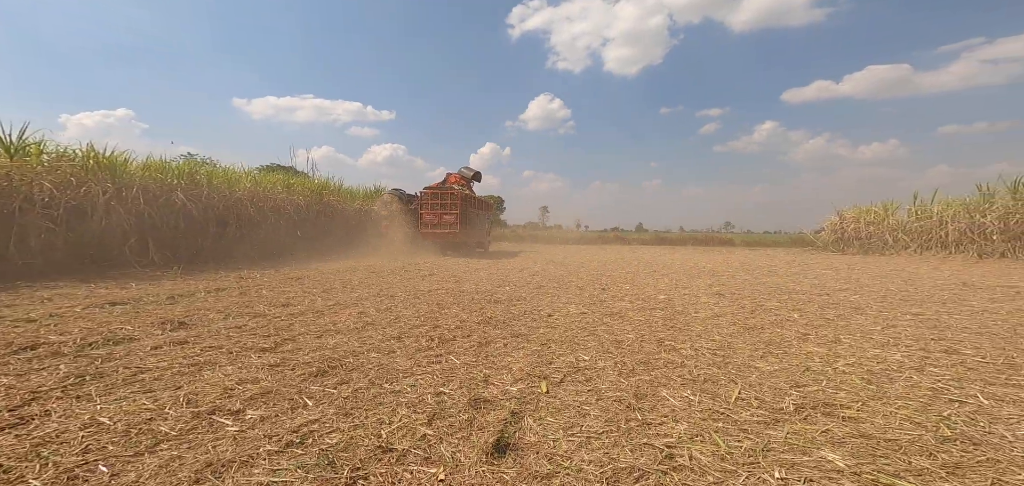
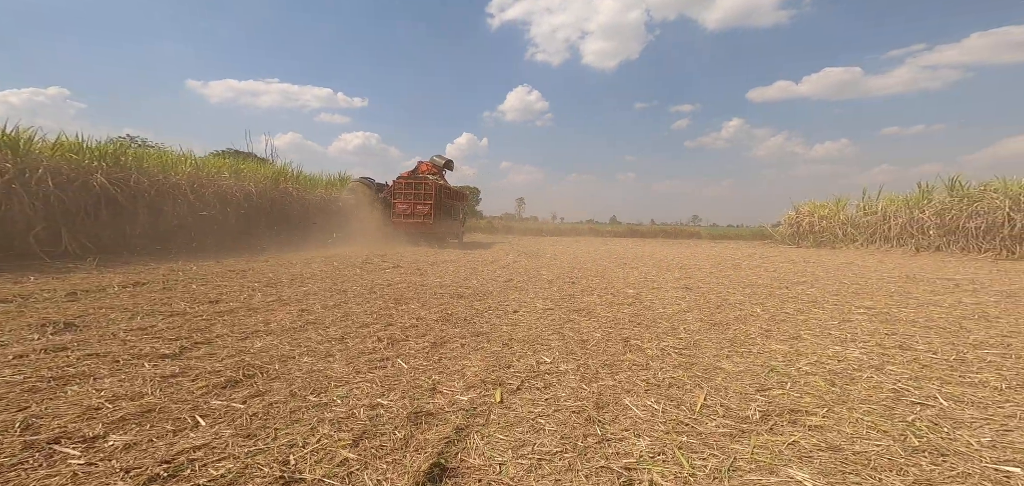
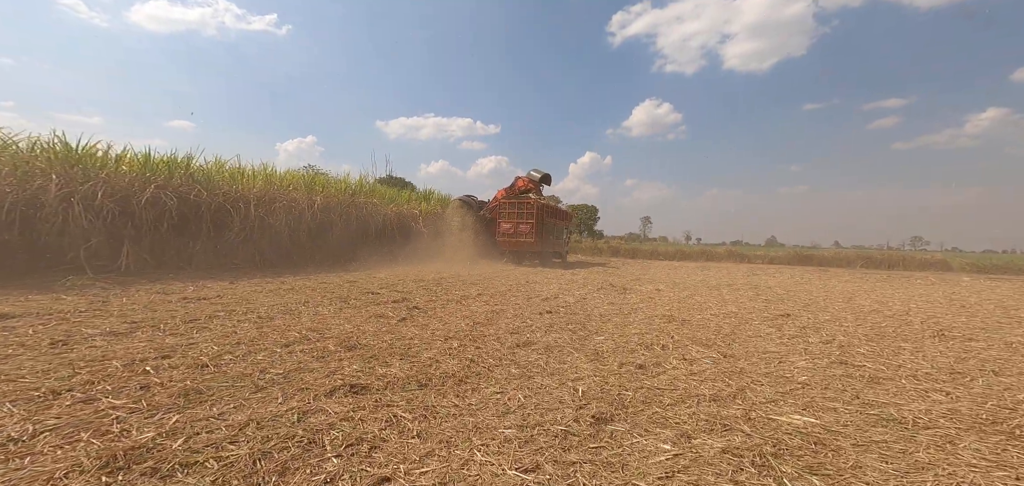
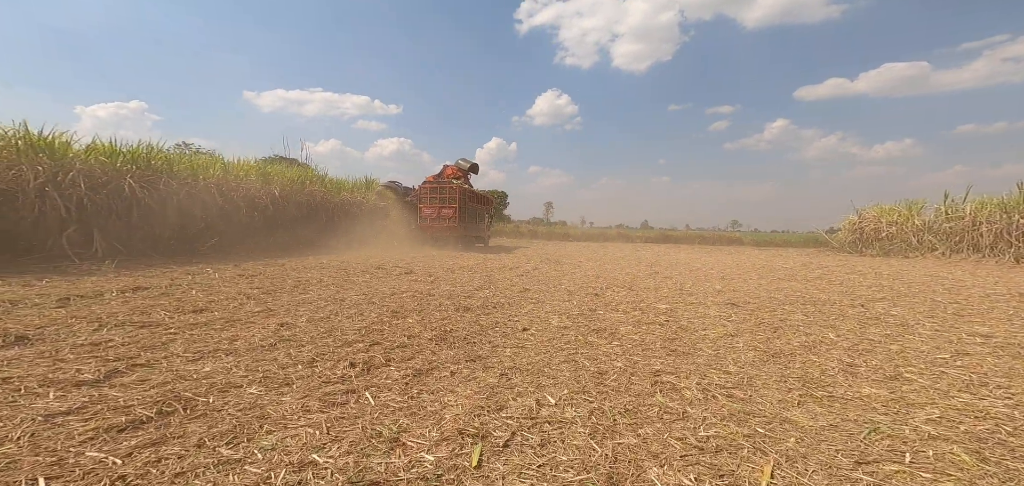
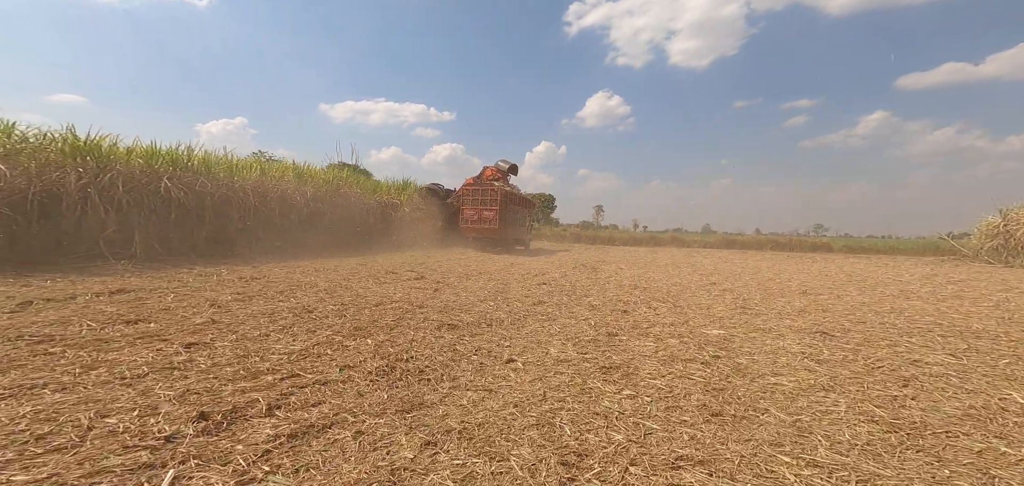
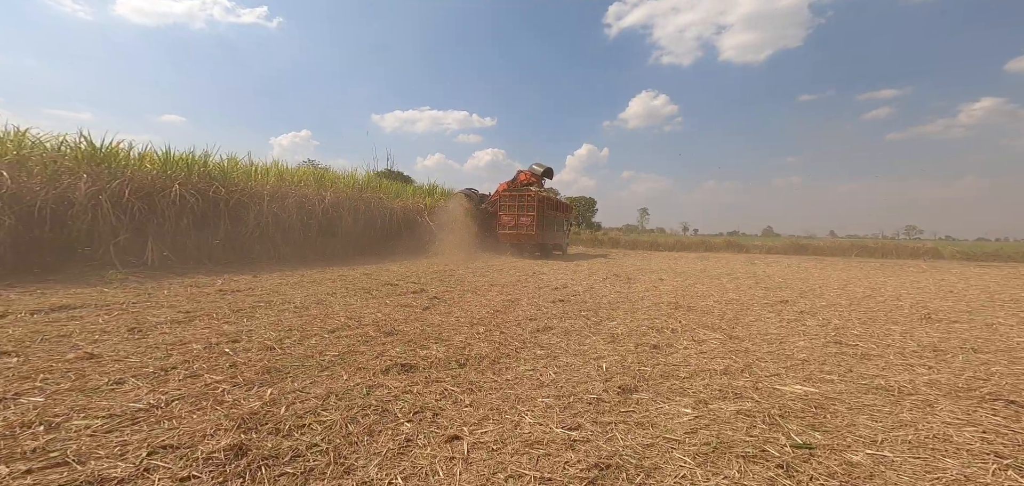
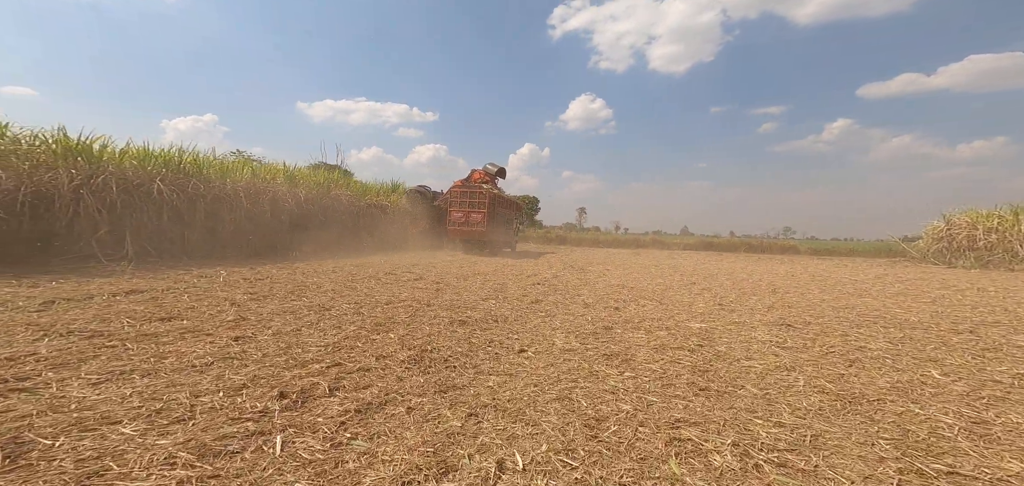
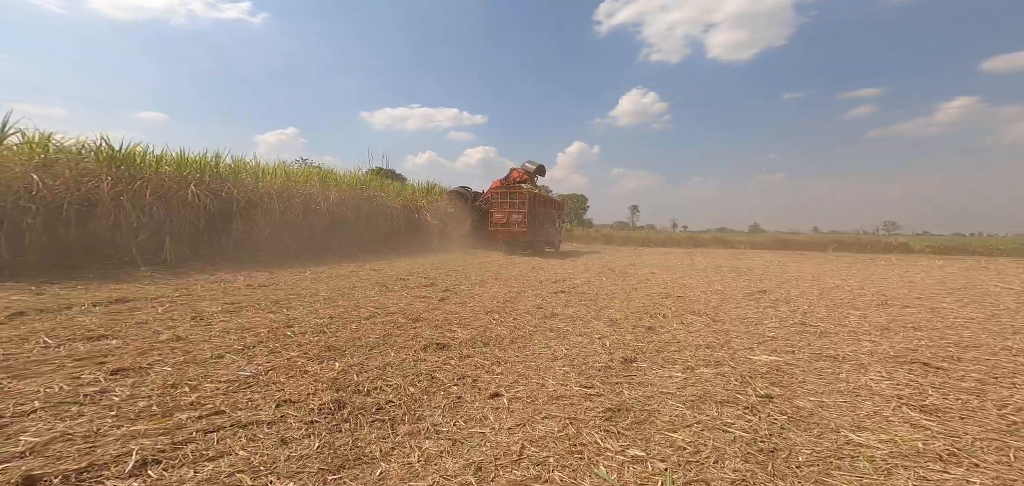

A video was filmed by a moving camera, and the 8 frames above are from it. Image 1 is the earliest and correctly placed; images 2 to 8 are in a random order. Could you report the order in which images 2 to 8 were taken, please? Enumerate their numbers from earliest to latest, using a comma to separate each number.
2, 4, 7, 5, 8, 6, 3
